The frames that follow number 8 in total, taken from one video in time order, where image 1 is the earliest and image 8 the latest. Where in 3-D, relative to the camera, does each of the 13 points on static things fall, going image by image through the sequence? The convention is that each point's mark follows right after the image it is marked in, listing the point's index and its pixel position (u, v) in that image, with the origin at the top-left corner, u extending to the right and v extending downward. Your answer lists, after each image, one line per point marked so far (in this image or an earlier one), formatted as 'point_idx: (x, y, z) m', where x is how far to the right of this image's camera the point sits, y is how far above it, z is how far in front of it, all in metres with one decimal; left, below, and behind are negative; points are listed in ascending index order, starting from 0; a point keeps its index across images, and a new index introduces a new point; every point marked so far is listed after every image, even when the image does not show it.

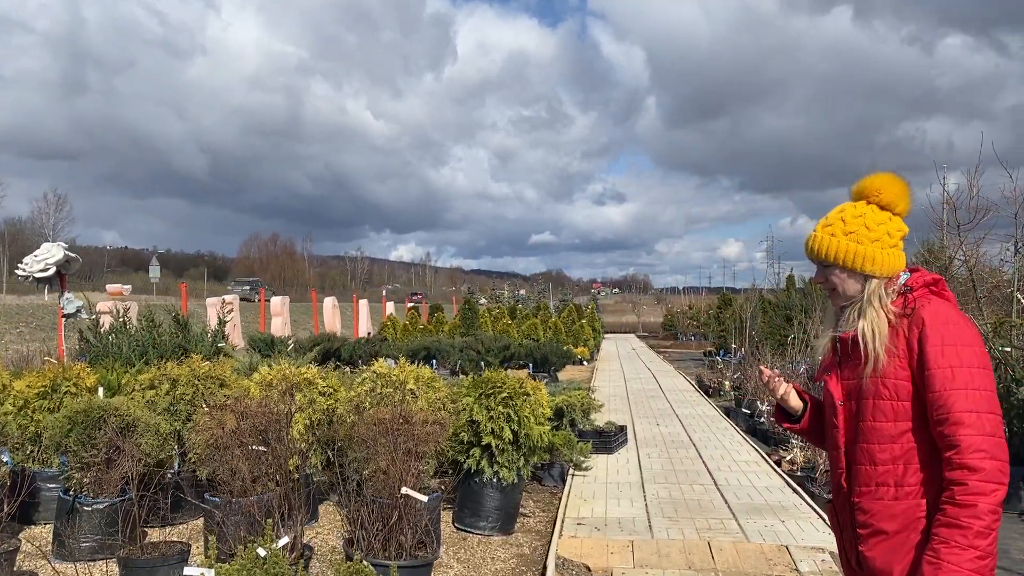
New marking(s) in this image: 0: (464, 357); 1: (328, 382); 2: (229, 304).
0: (-1.0, -1.4, +13.5) m
1: (-1.5, -0.8, +5.7) m
2: (-6.5, -0.4, +15.5) m
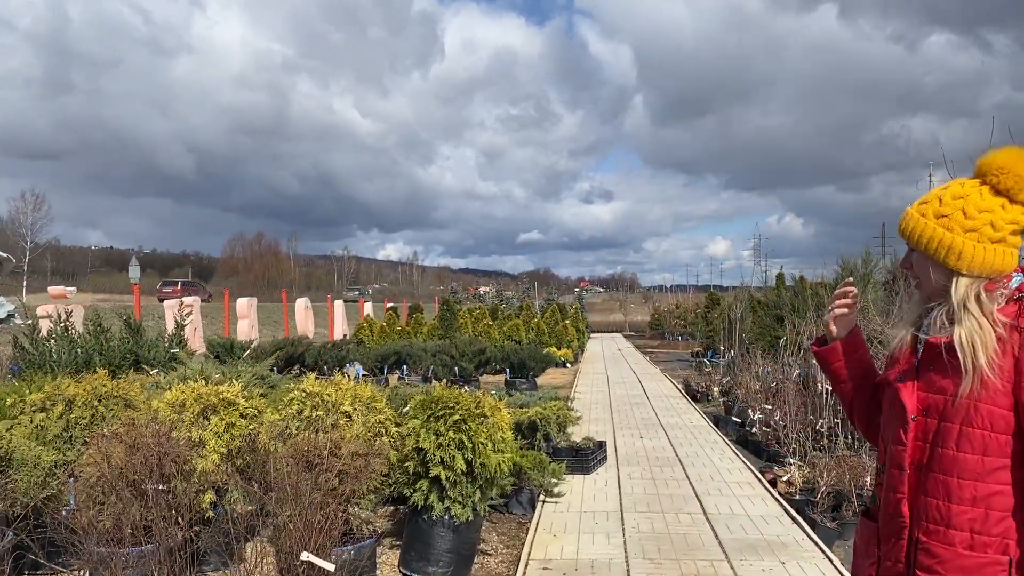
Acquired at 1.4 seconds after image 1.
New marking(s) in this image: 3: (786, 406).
0: (-1.4, -1.4, +12.7) m
1: (-1.9, -0.8, +4.8) m
2: (-7.0, -0.4, +14.6) m
3: (+3.6, -1.6, +9.0) m
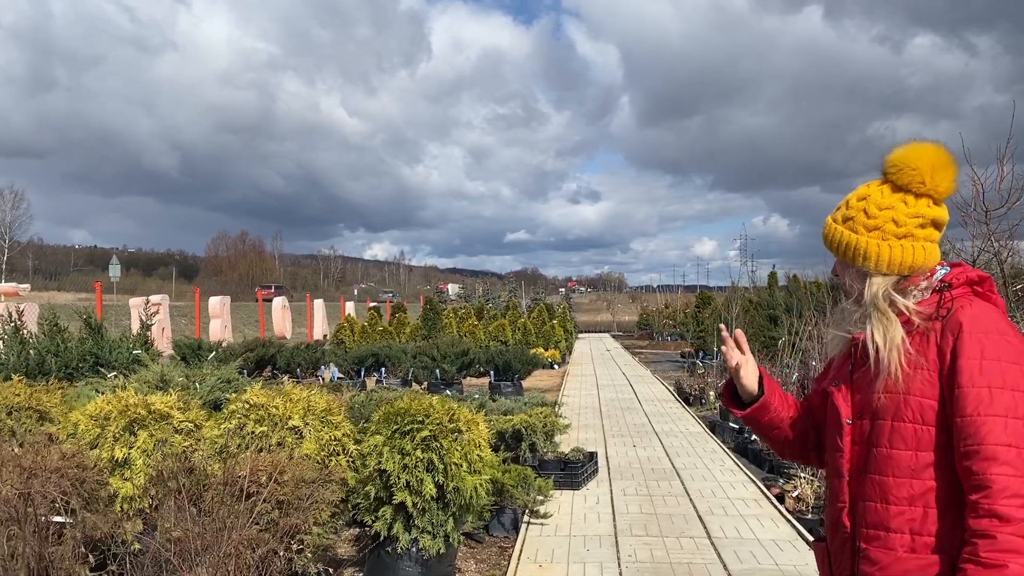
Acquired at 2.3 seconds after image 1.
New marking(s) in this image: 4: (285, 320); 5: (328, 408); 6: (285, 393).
0: (-1.7, -1.4, +12.0) m
1: (-2.0, -0.8, +4.2) m
2: (-7.3, -0.4, +13.8) m
3: (+3.4, -1.6, +8.4) m
4: (-6.7, -1.0, +19.9) m
5: (-1.1, -0.7, +4.1) m
6: (-1.4, -0.6, +4.1) m
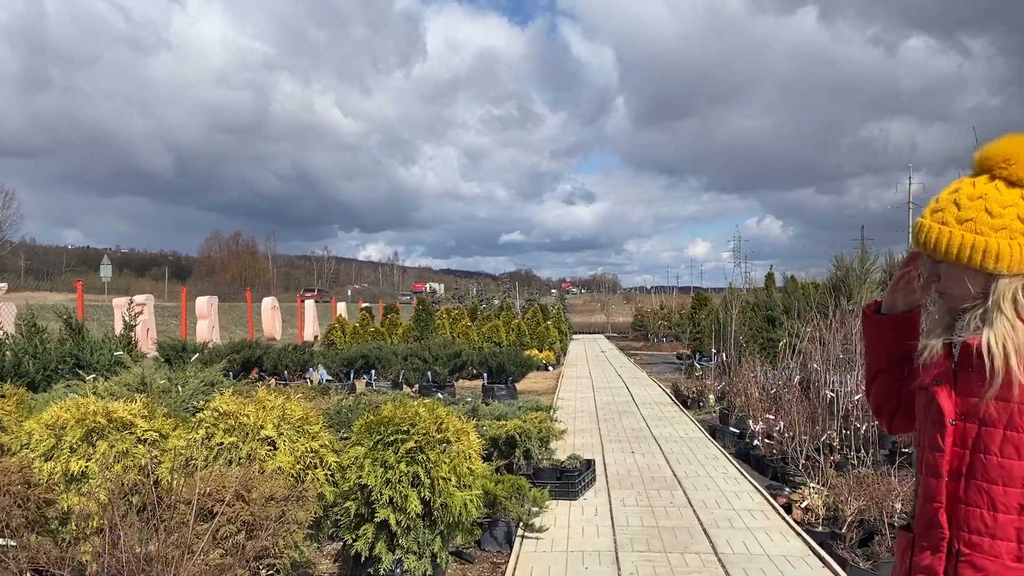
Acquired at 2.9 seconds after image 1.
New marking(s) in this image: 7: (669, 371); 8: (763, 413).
0: (-1.8, -1.4, +11.7) m
1: (-2.0, -0.8, +3.8) m
2: (-7.4, -0.4, +13.4) m
3: (+3.4, -1.6, +8.1) m
4: (-6.8, -1.0, +19.5) m
5: (-1.2, -0.7, +3.8) m
6: (-1.4, -0.6, +3.8) m
7: (+4.6, -2.5, +19.8) m
8: (+3.4, -1.7, +9.3) m
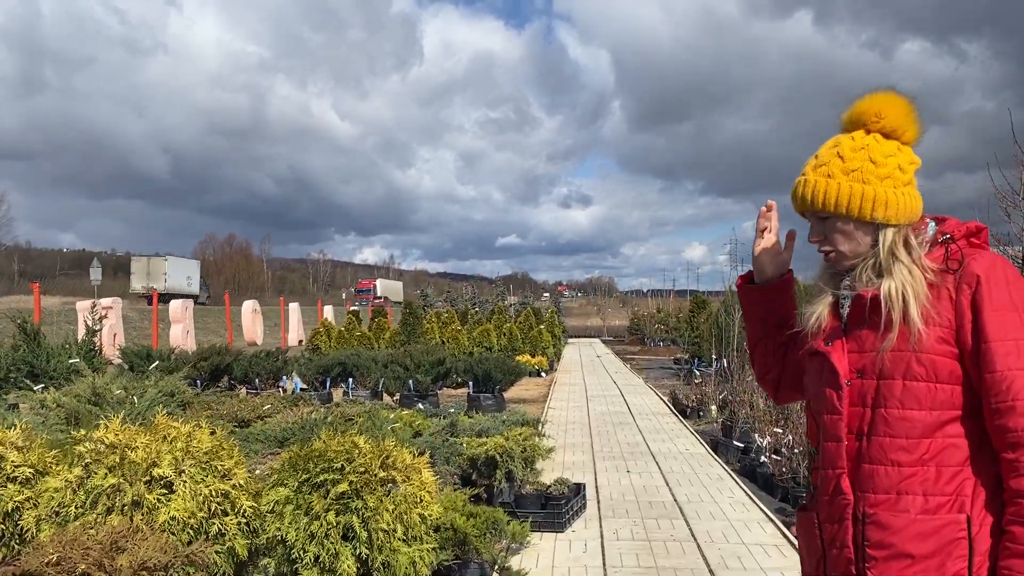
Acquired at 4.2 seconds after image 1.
0: (-2.0, -1.4, +10.9) m
1: (-2.2, -0.8, +3.1) m
2: (-7.6, -0.4, +12.7) m
3: (+3.2, -1.6, +7.4) m
4: (-7.1, -1.1, +18.7) m
5: (-1.3, -0.7, +3.1) m
6: (-1.6, -0.6, +3.0) m
7: (+4.4, -2.5, +19.1) m
8: (+3.2, -1.7, +8.5) m
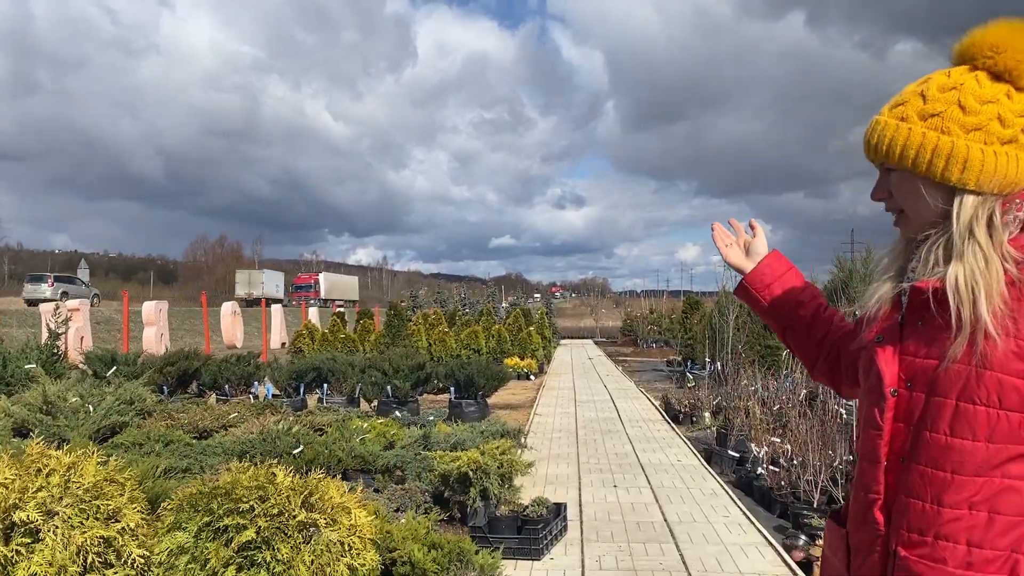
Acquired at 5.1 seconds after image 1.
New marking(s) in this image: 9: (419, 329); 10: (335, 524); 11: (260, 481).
0: (-2.3, -1.4, +10.4) m
1: (-2.4, -0.8, +2.5) m
2: (-7.9, -0.4, +12.1) m
3: (+3.0, -1.6, +6.9) m
4: (-7.4, -1.1, +18.1) m
5: (-1.5, -0.7, +2.5) m
6: (-1.8, -0.6, +2.5) m
7: (+4.0, -2.6, +18.6) m
8: (+3.0, -1.7, +8.0) m
9: (-2.6, -1.1, +19.1) m
10: (-0.6, -0.8, +2.5) m
11: (-0.9, -0.7, +2.4) m
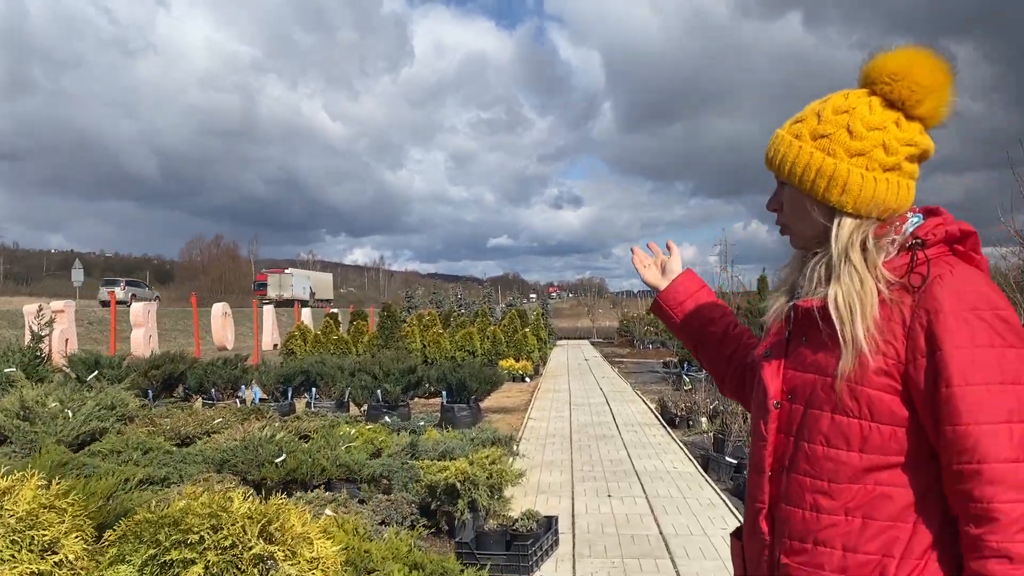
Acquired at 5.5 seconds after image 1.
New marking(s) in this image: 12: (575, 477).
0: (-2.4, -1.4, +10.2) m
1: (-2.4, -0.8, +2.3) m
2: (-8.0, -0.4, +11.8) m
3: (+2.9, -1.6, +6.7) m
4: (-7.5, -1.1, +17.9) m
5: (-1.6, -0.7, +2.3) m
6: (-1.8, -0.6, +2.3) m
7: (+3.9, -2.6, +18.4) m
8: (+2.9, -1.8, +7.8) m
9: (-2.8, -1.2, +18.8) m
10: (-0.7, -0.9, +2.3) m
11: (-0.9, -0.7, +2.2) m
12: (+0.6, -1.9, +6.7) m
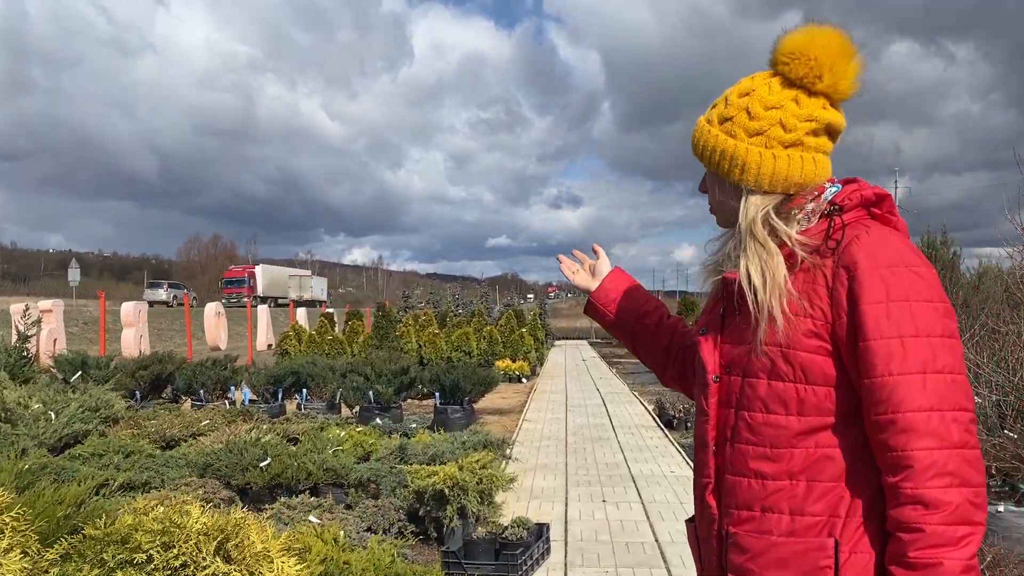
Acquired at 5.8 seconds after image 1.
0: (-2.4, -1.4, +10.0) m
1: (-2.5, -0.8, +2.1) m
2: (-8.1, -0.4, +11.6) m
3: (+2.8, -1.6, +6.5) m
4: (-7.6, -1.1, +17.7) m
5: (-1.6, -0.7, +2.1) m
6: (-1.9, -0.6, +2.1) m
7: (+3.8, -2.6, +18.2) m
8: (+2.9, -1.8, +7.7) m
9: (-2.9, -1.2, +18.6) m
10: (-0.8, -0.9, +2.1) m
11: (-1.0, -0.7, +2.0) m
12: (+0.6, -1.9, +6.6) m
